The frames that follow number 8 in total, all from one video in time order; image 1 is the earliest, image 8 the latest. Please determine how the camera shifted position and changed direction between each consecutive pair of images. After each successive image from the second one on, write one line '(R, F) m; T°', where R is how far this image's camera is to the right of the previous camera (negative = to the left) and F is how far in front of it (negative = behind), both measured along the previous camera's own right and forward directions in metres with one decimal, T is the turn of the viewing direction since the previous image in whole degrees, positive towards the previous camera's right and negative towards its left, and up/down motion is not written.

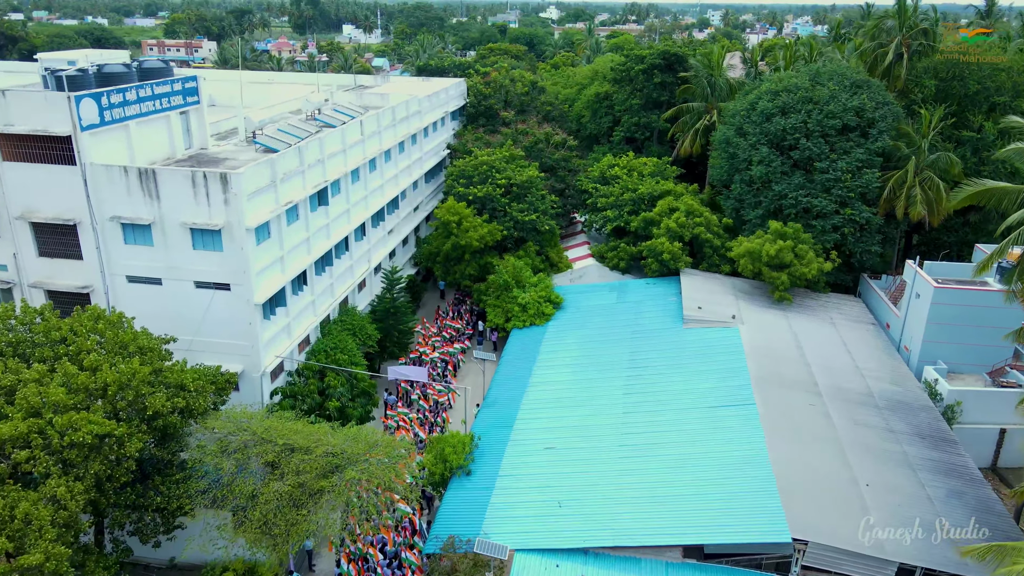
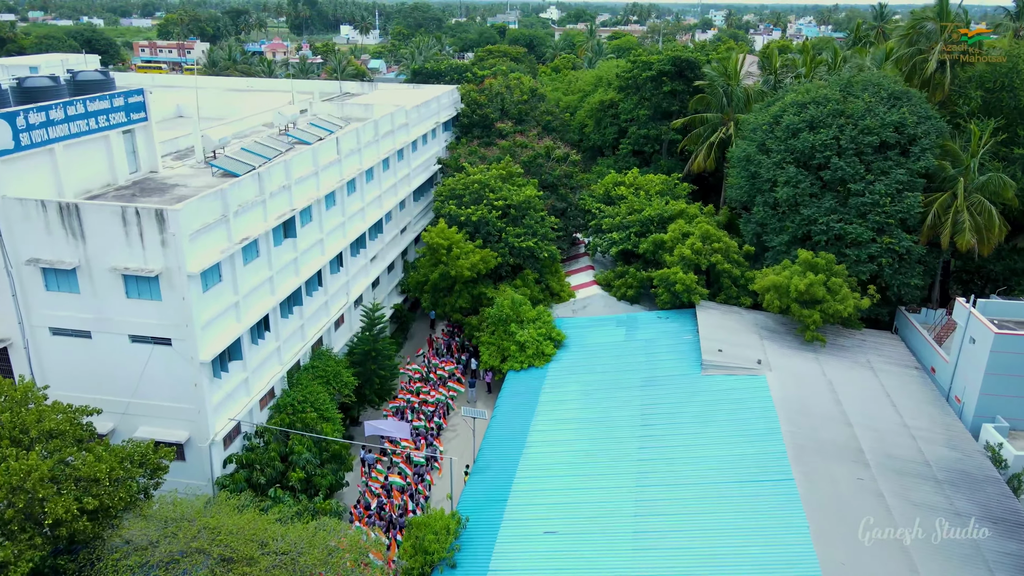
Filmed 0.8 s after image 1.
(+0.2, +3.3) m; 0°
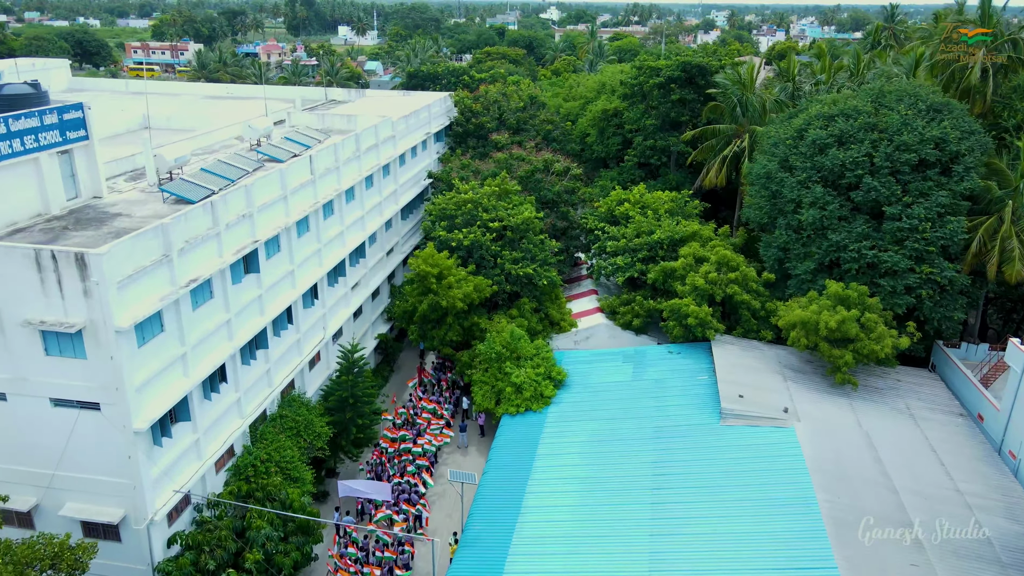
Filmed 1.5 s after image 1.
(+0.2, +2.8) m; 0°
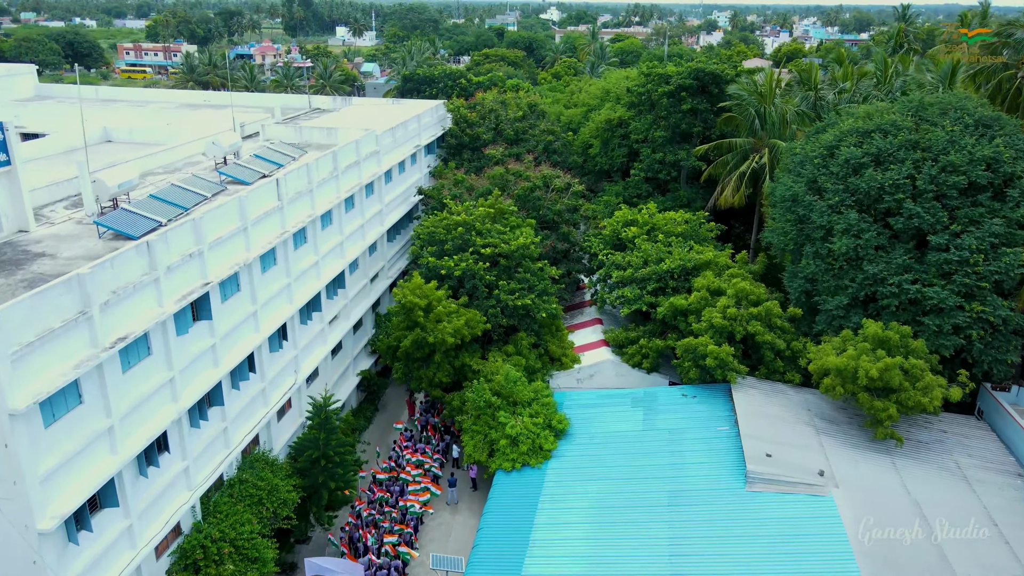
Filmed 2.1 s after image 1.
(+0.1, +2.8) m; 0°
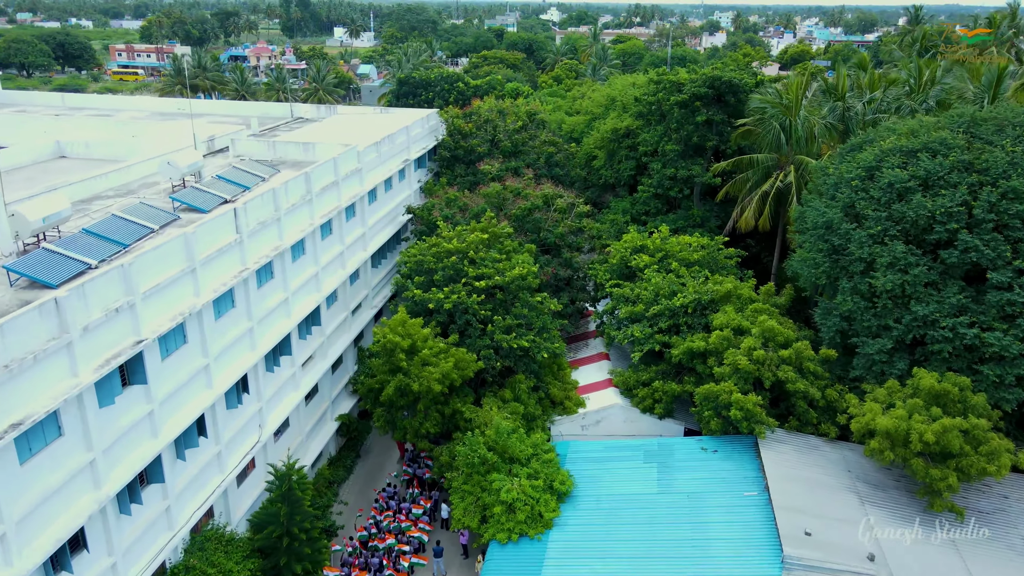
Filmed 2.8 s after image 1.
(+0.1, +2.8) m; 0°
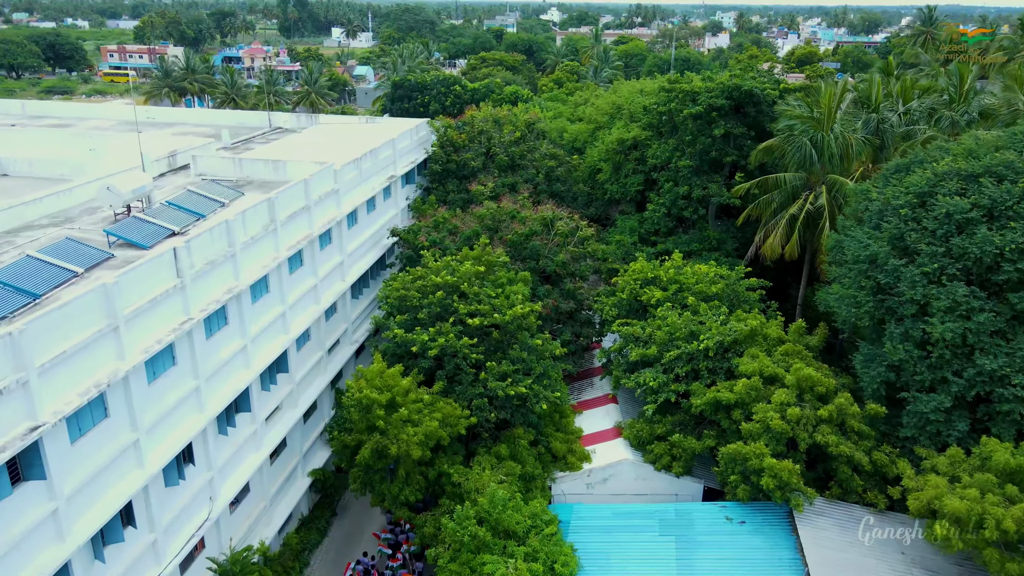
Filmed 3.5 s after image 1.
(+0.1, +2.8) m; 0°
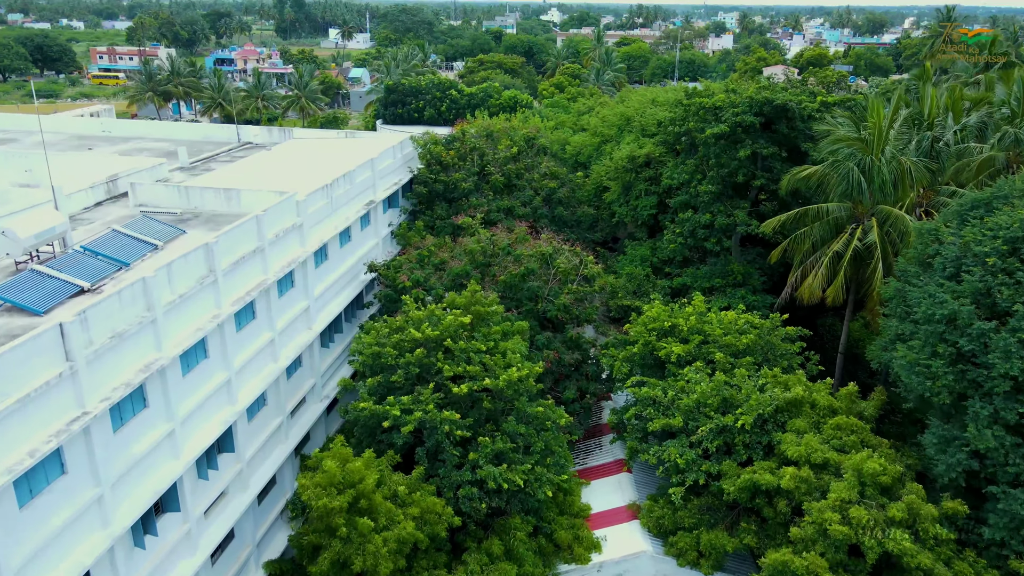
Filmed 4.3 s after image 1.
(+0.1, +3.4) m; 0°
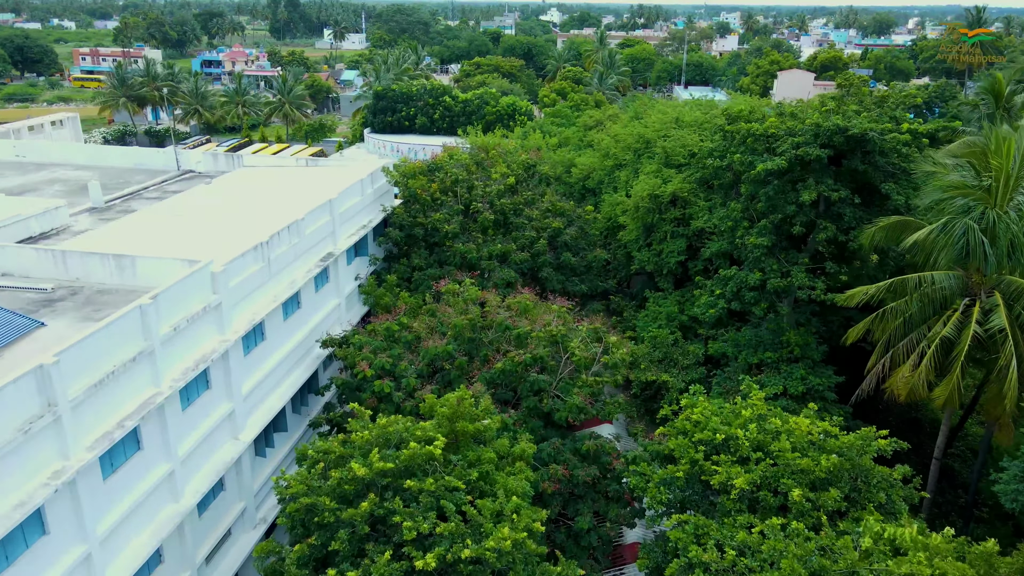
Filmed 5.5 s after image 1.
(+0.1, +5.1) m; 0°
